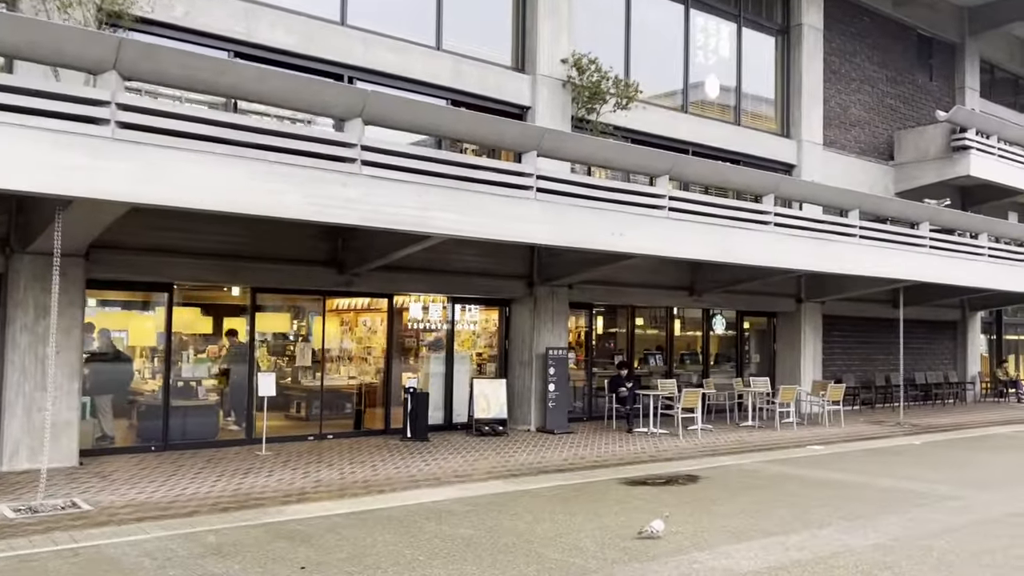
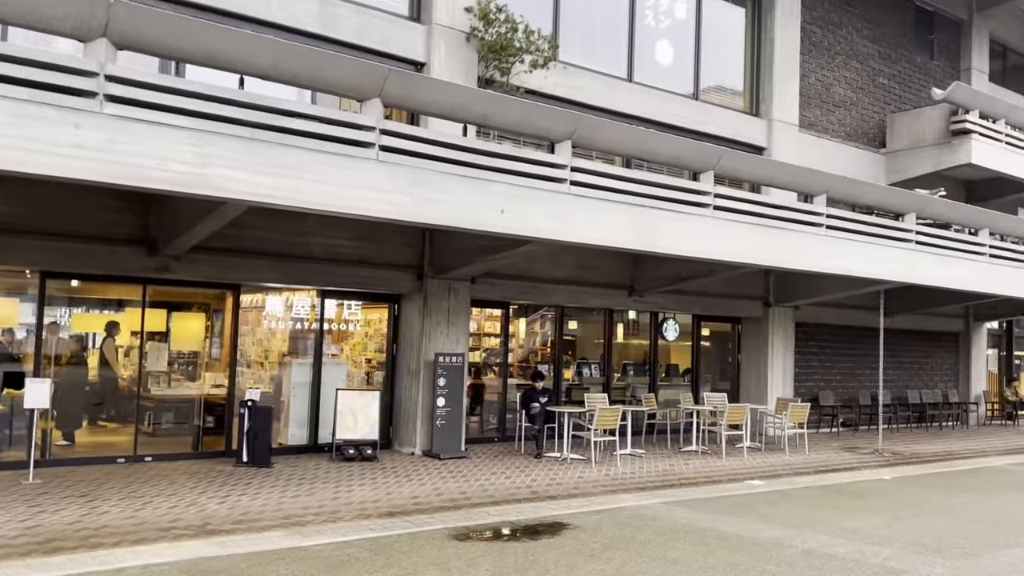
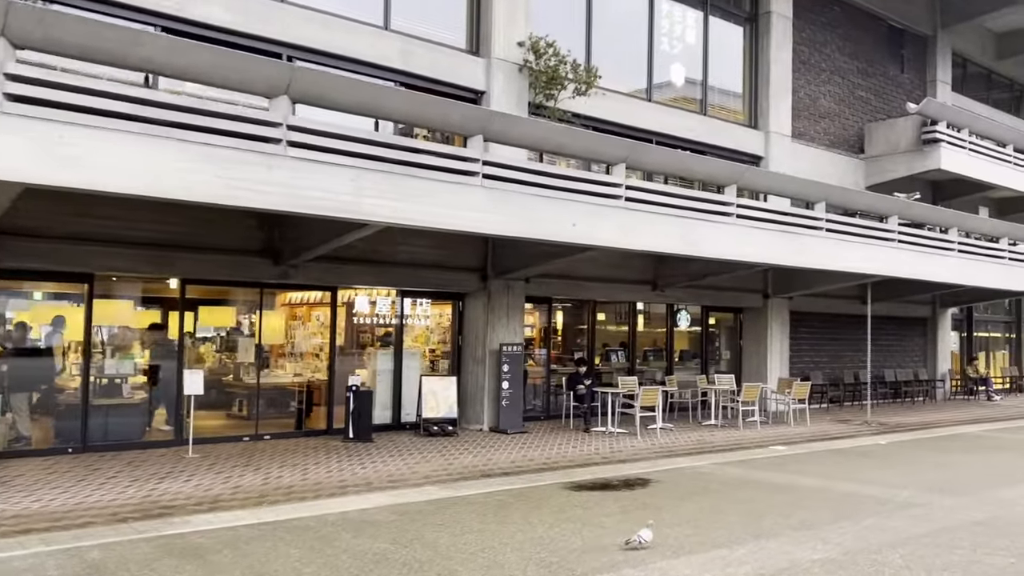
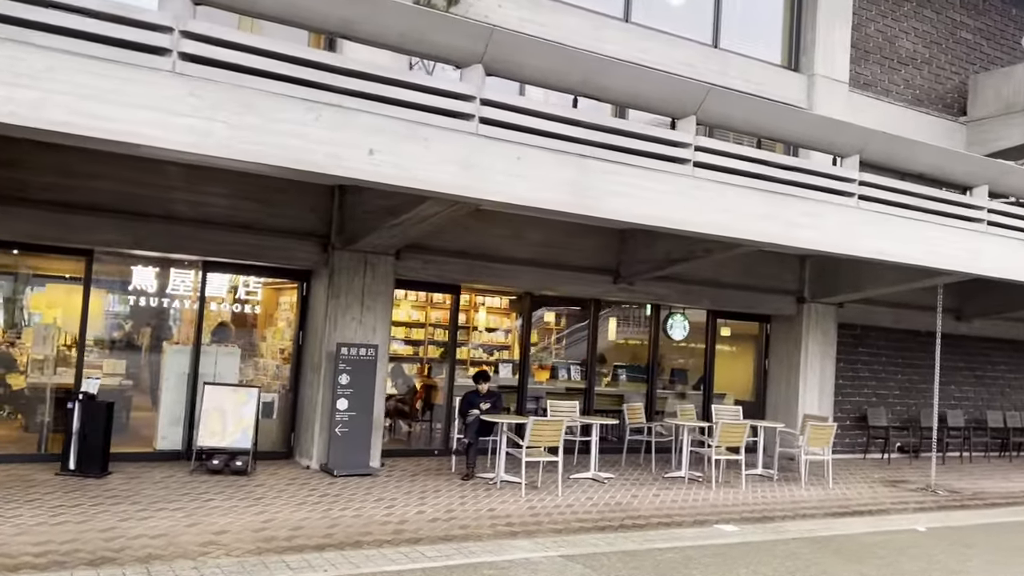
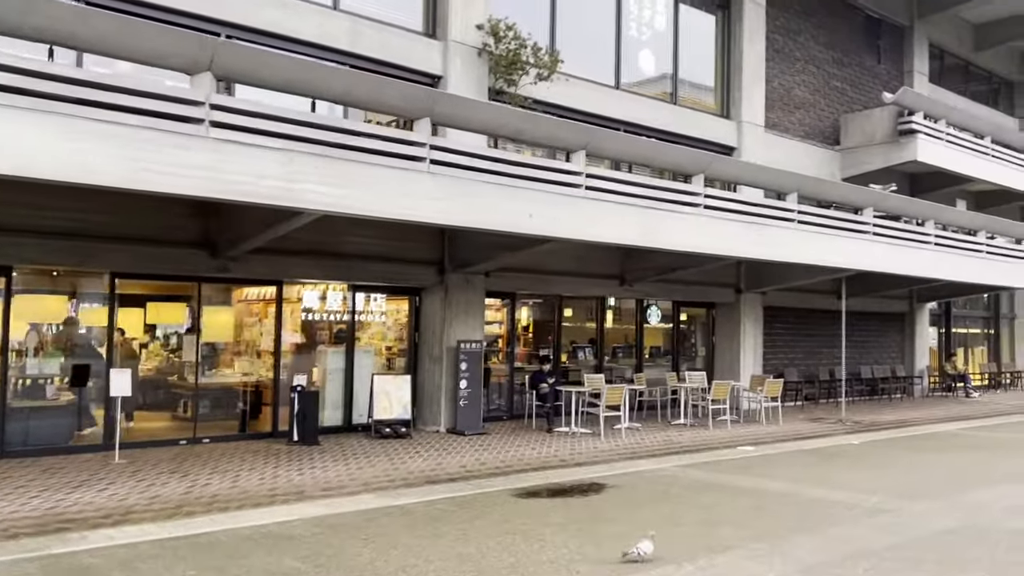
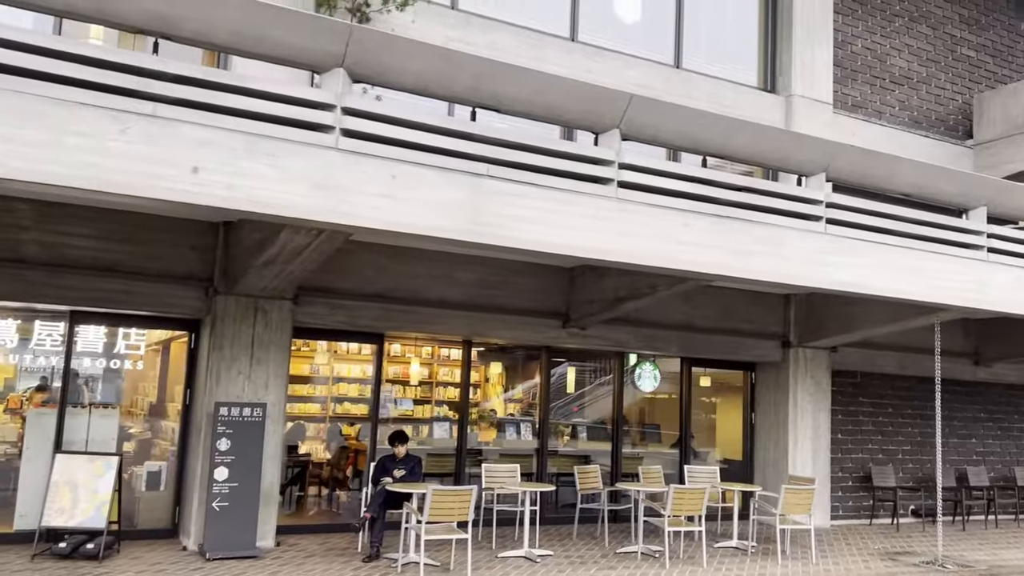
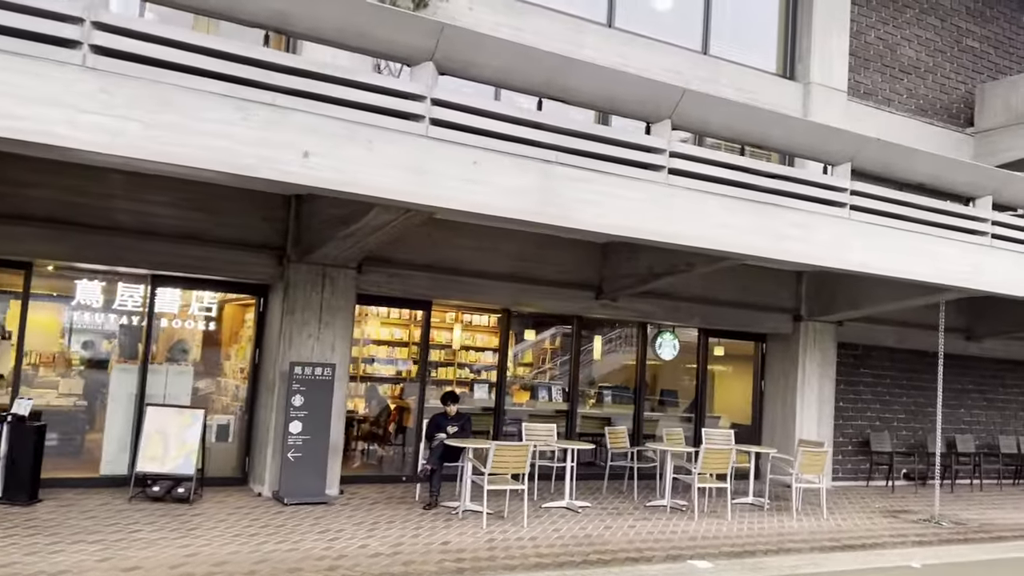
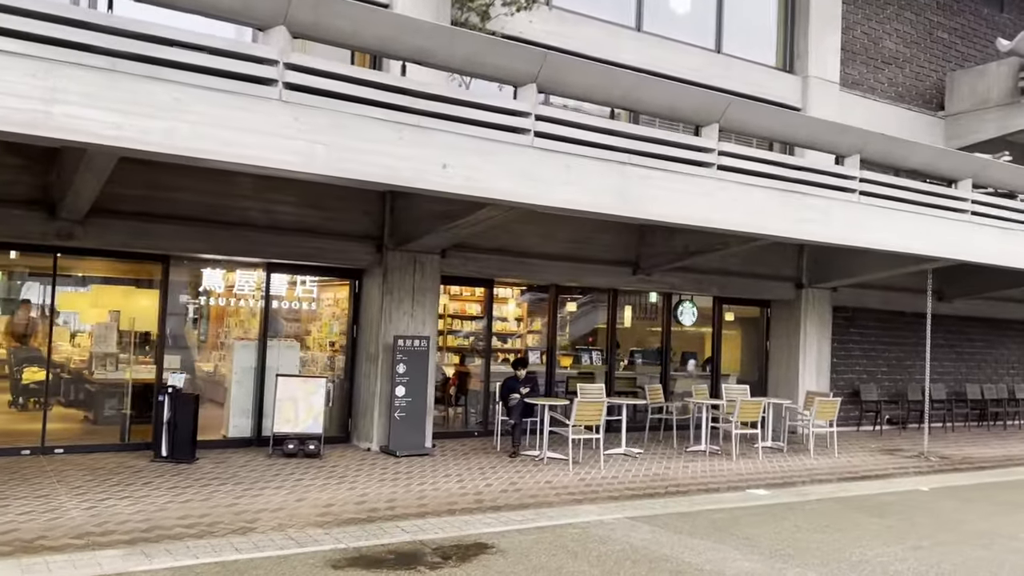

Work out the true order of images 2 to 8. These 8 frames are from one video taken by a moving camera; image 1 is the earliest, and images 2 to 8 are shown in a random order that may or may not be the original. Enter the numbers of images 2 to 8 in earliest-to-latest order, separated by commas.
3, 5, 2, 8, 4, 7, 6
